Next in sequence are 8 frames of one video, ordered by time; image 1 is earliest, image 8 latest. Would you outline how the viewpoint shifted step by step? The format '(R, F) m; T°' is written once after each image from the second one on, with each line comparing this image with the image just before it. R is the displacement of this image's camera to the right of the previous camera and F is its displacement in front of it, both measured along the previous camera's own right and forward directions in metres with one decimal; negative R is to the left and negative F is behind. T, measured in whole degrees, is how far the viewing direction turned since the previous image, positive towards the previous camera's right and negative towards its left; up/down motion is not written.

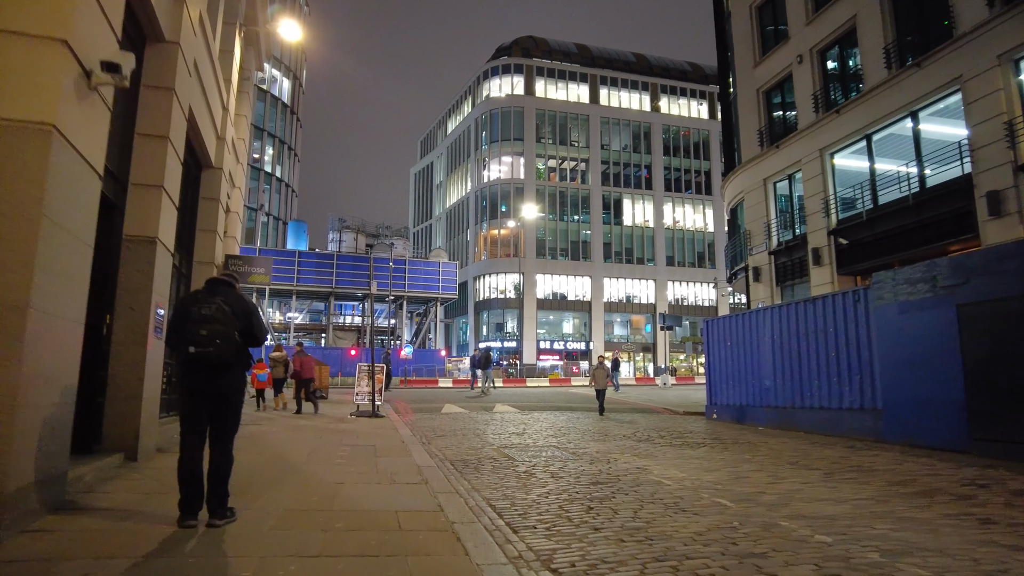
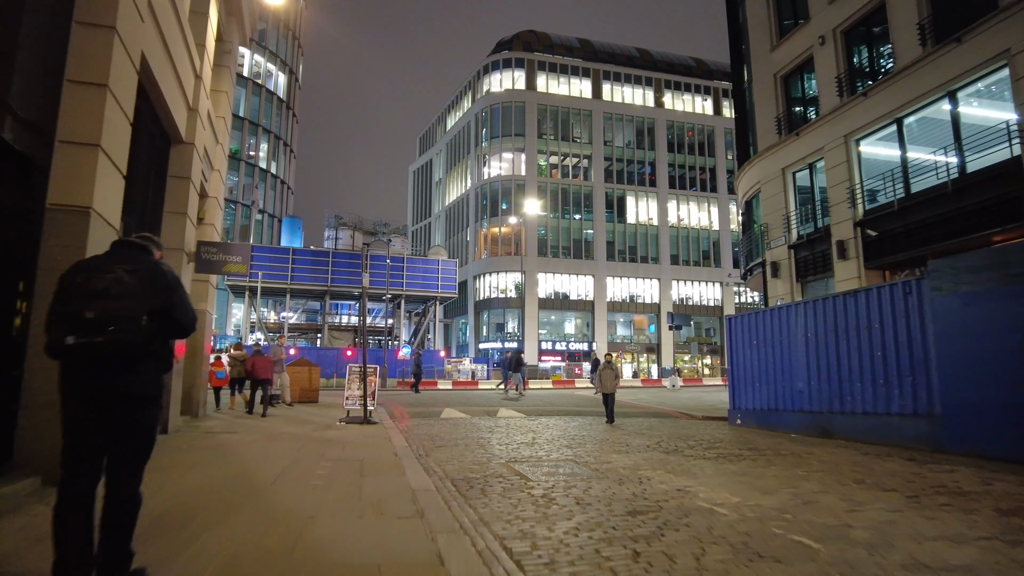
(-0.1, +1.2) m; 0°
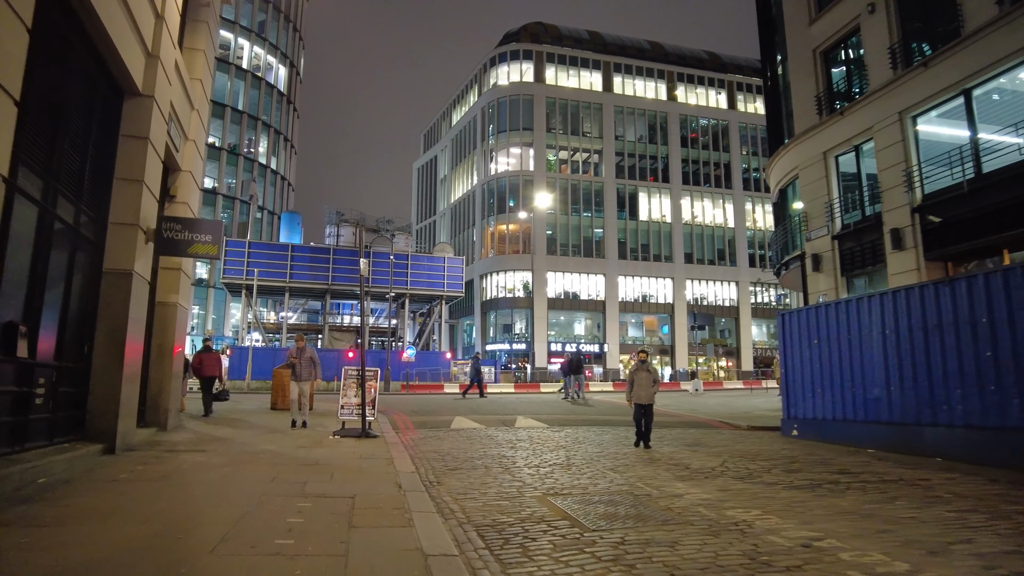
(-0.3, +1.8) m; 0°
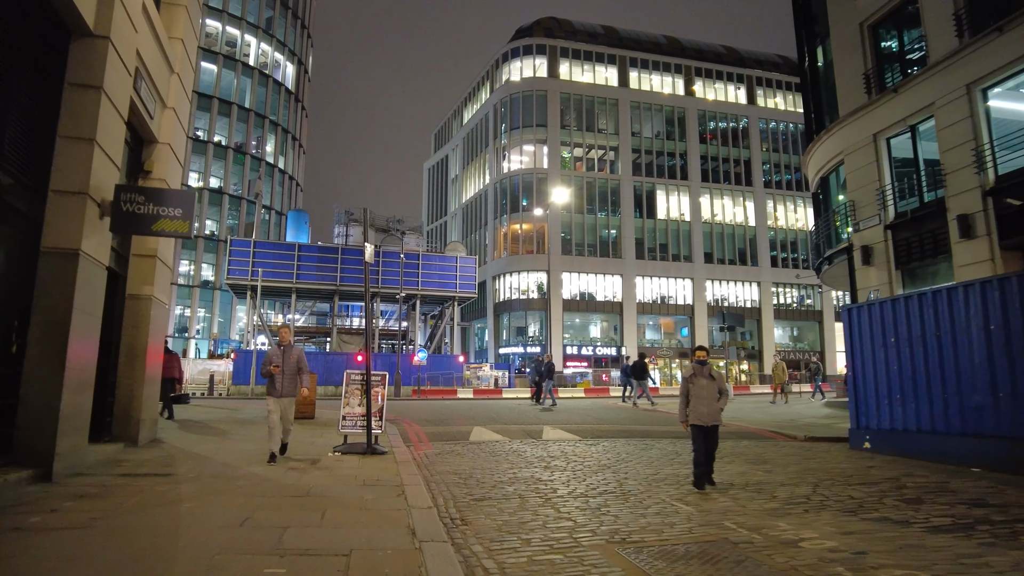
(-0.3, +1.6) m; -1°
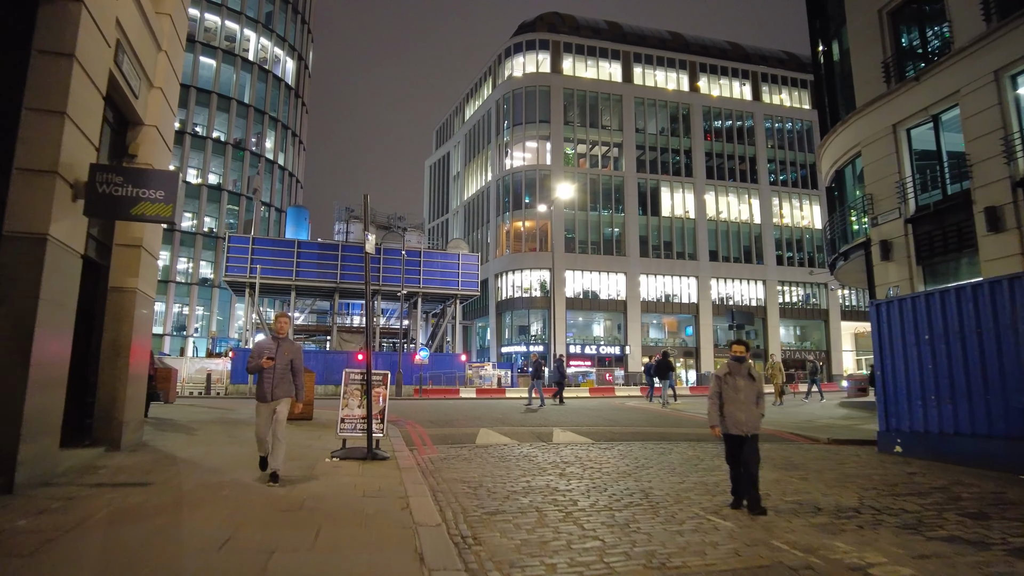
(-0.1, +0.6) m; 0°
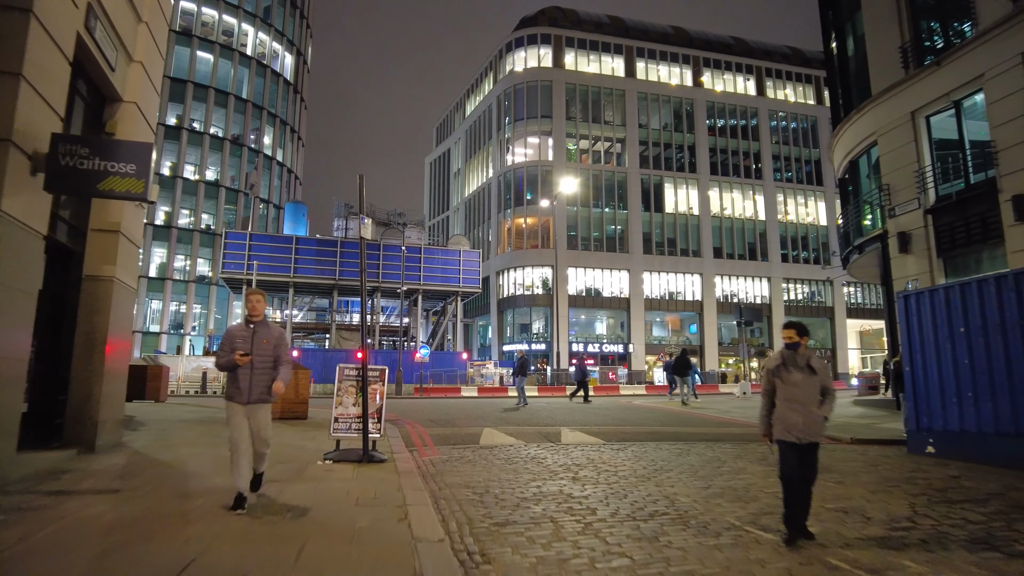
(-0.1, +0.6) m; 0°
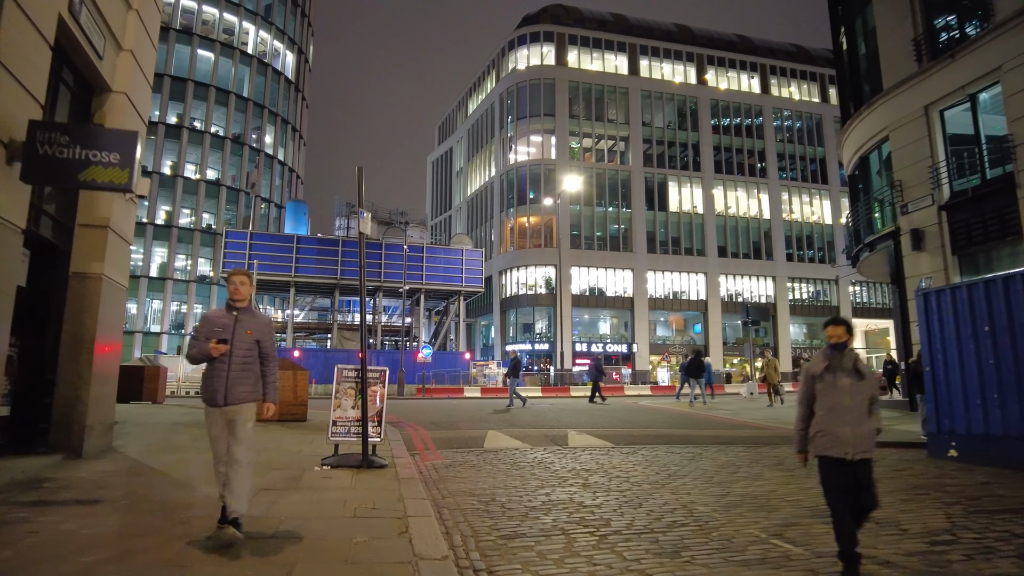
(0.0, +0.3) m; 0°
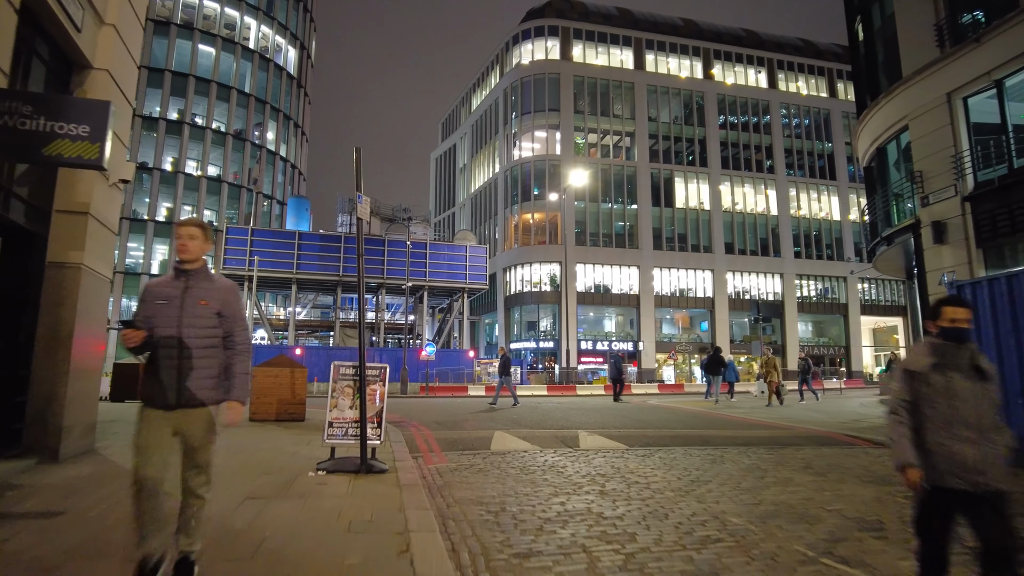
(-0.1, +0.5) m; 0°
